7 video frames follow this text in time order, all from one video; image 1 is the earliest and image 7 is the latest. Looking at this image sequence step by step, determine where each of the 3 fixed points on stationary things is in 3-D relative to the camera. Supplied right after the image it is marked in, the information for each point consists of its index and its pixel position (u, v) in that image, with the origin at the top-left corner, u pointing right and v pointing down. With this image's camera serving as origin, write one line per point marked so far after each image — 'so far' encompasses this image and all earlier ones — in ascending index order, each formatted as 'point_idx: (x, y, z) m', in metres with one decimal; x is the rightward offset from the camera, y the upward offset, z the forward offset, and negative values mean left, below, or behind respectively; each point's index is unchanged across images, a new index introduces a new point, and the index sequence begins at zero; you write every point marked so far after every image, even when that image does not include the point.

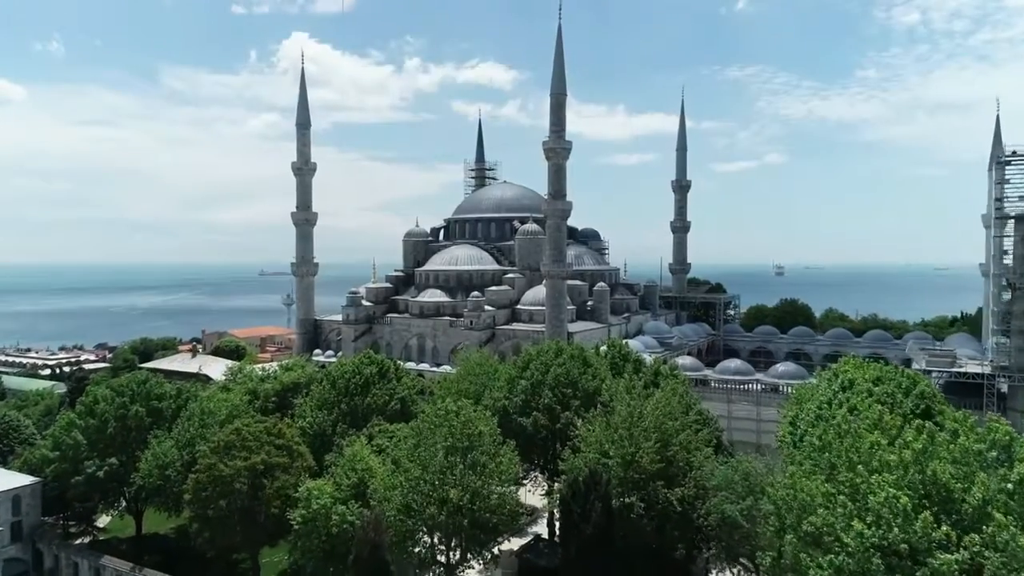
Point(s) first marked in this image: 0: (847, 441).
0: (+7.5, -3.4, +15.9) m
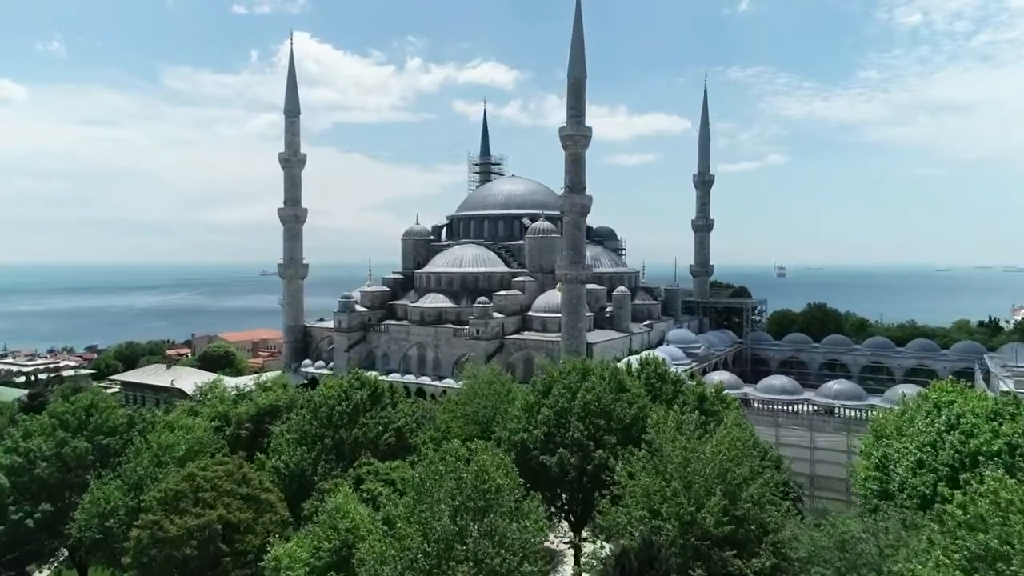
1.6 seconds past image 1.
0: (+8.1, -3.7, +11.5) m
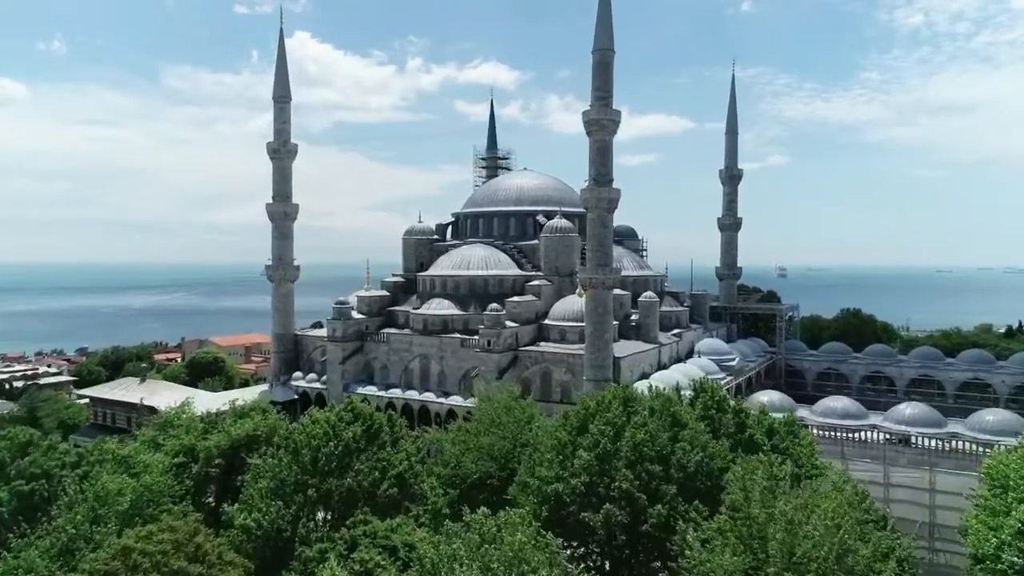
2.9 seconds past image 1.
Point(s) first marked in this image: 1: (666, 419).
0: (+8.8, -4.0, +7.3) m
1: (+3.8, -3.2, +17.4) m
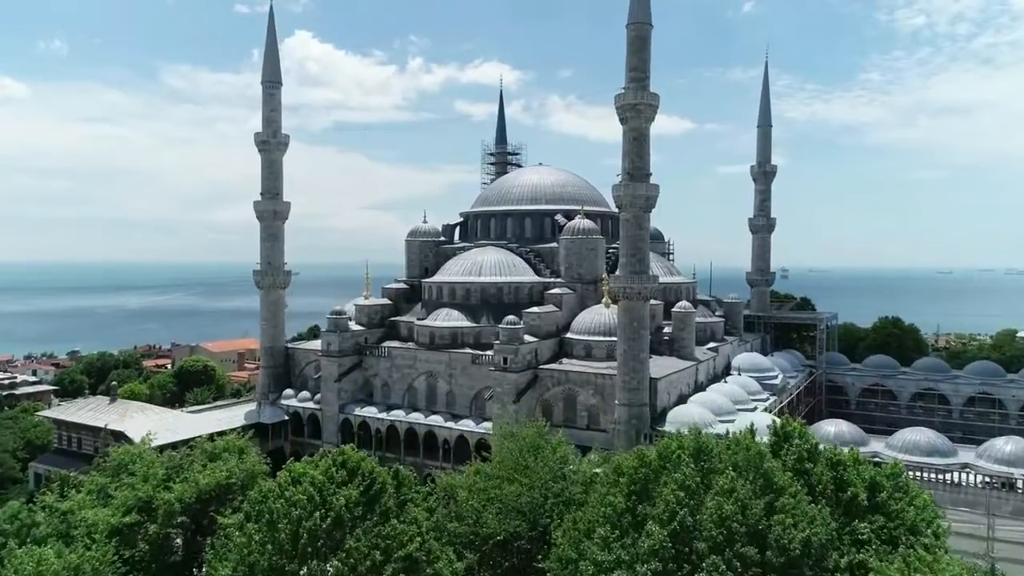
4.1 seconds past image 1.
0: (+9.6, -4.4, +3.3) m
1: (+4.6, -3.6, +13.4) m
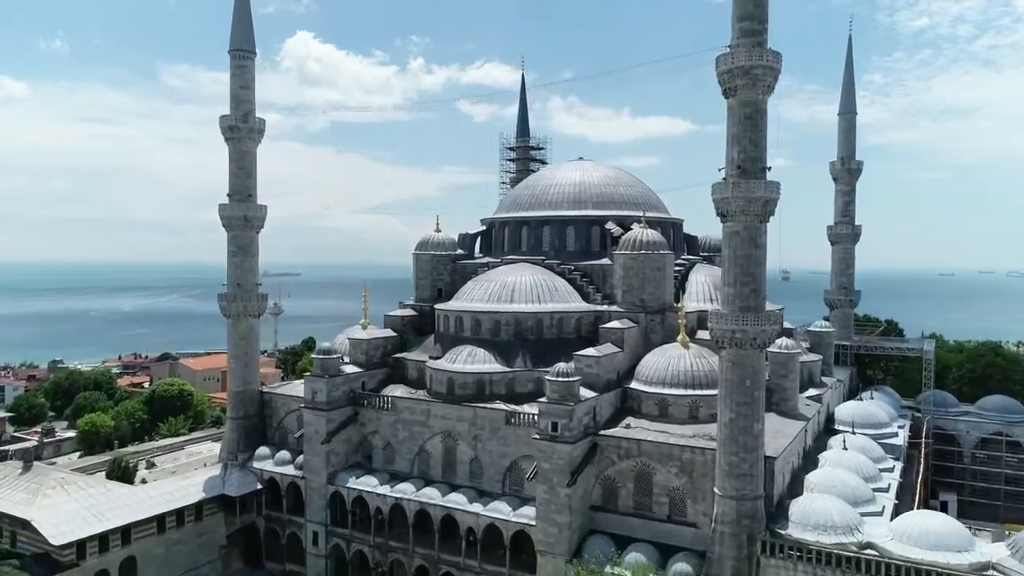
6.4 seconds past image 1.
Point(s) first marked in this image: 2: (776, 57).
0: (+11.1, -5.5, -4.5) m
1: (+6.1, -4.7, +5.6) m
2: (+6.7, +5.8, +18.0) m
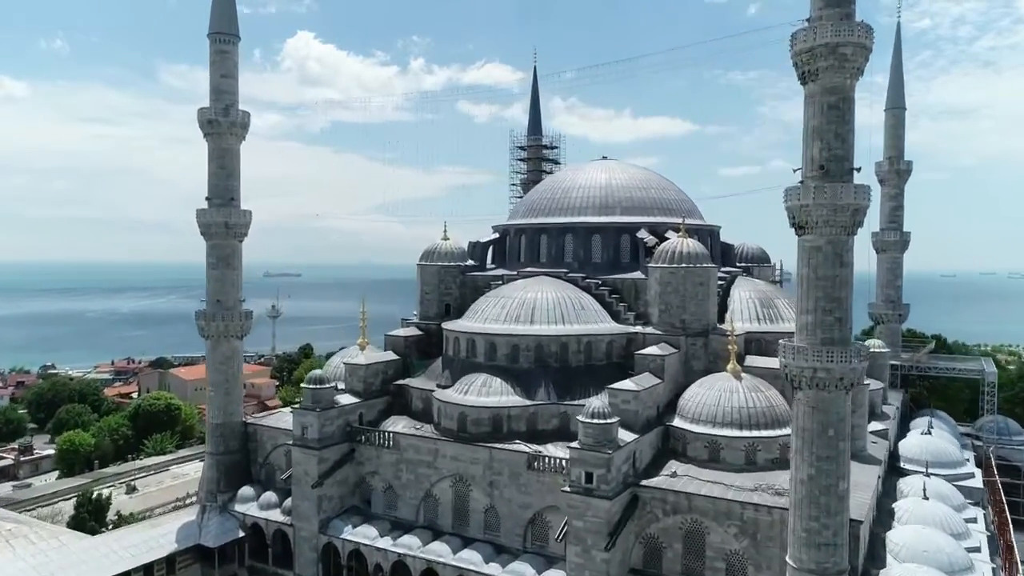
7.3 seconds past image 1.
0: (+11.7, -6.0, -7.9) m
1: (+6.7, -5.3, +2.2) m
2: (+7.4, +5.3, +14.7) m
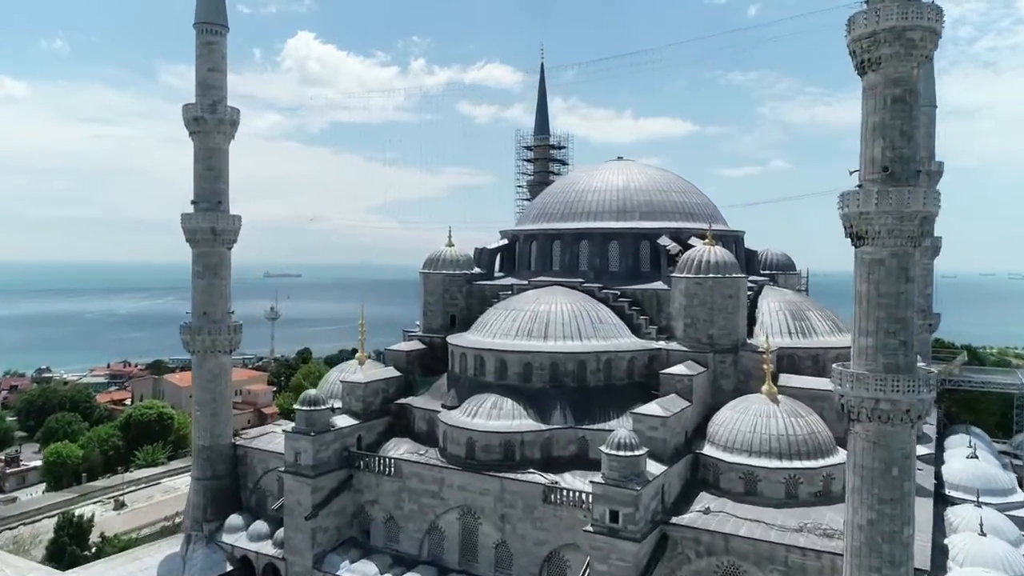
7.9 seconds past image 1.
0: (+12.1, -6.4, -9.7) m
1: (+7.0, -5.6, +0.4) m
2: (+7.7, +4.9, +12.9) m
